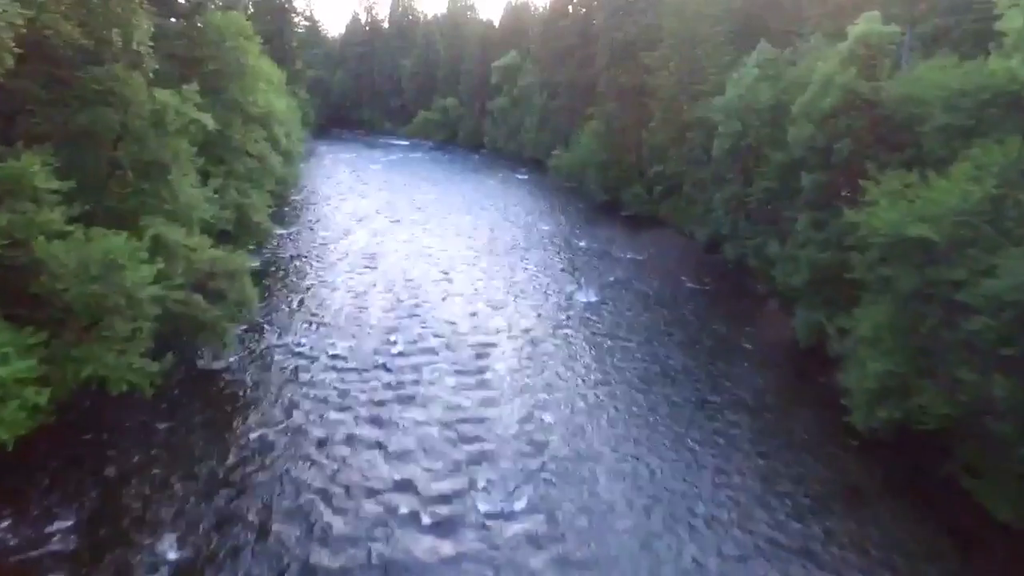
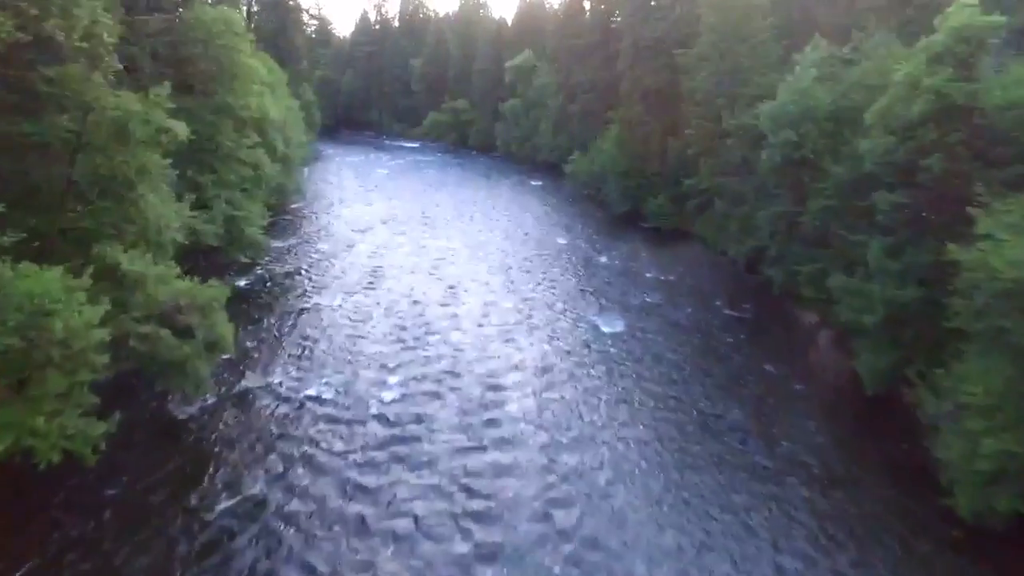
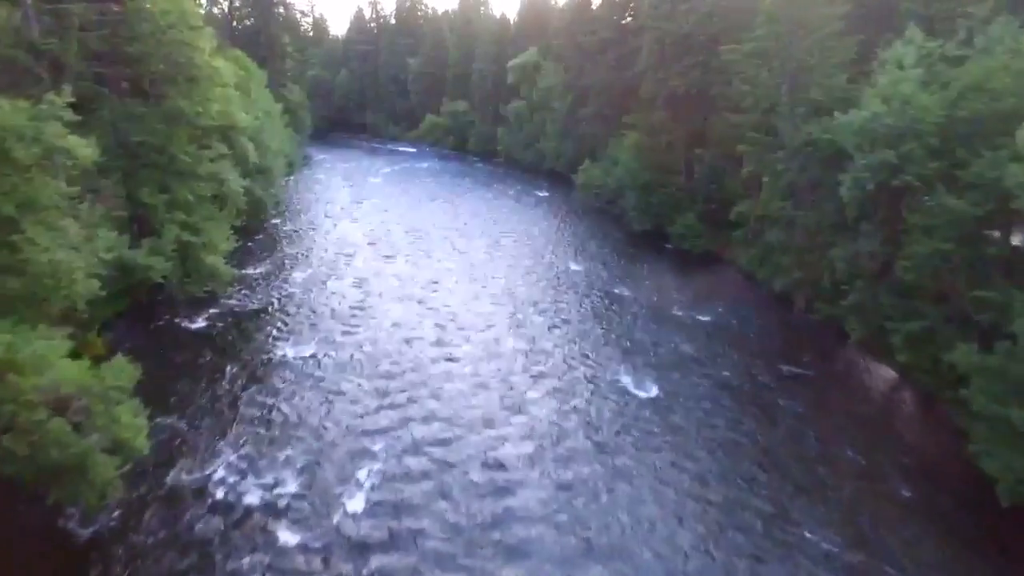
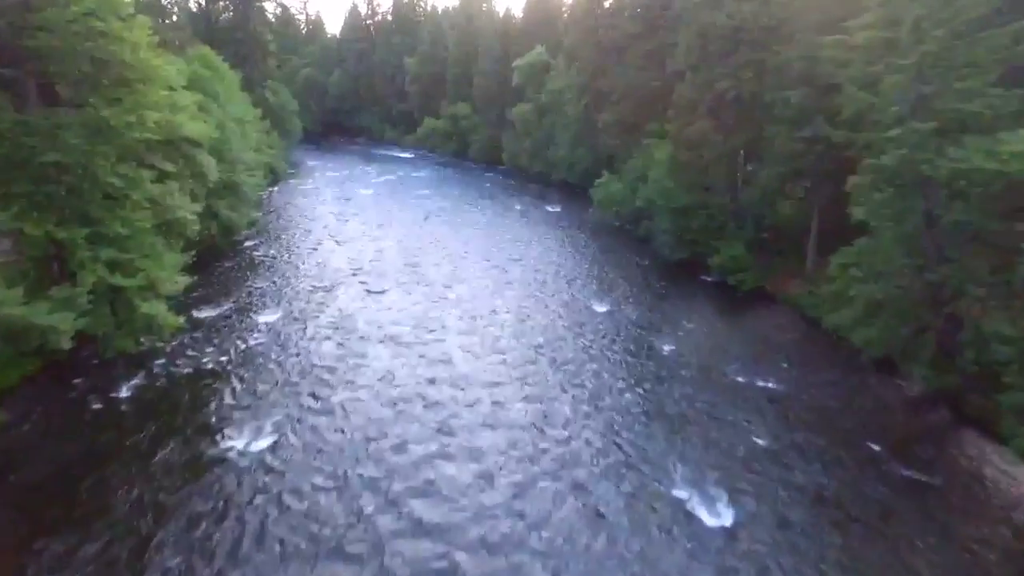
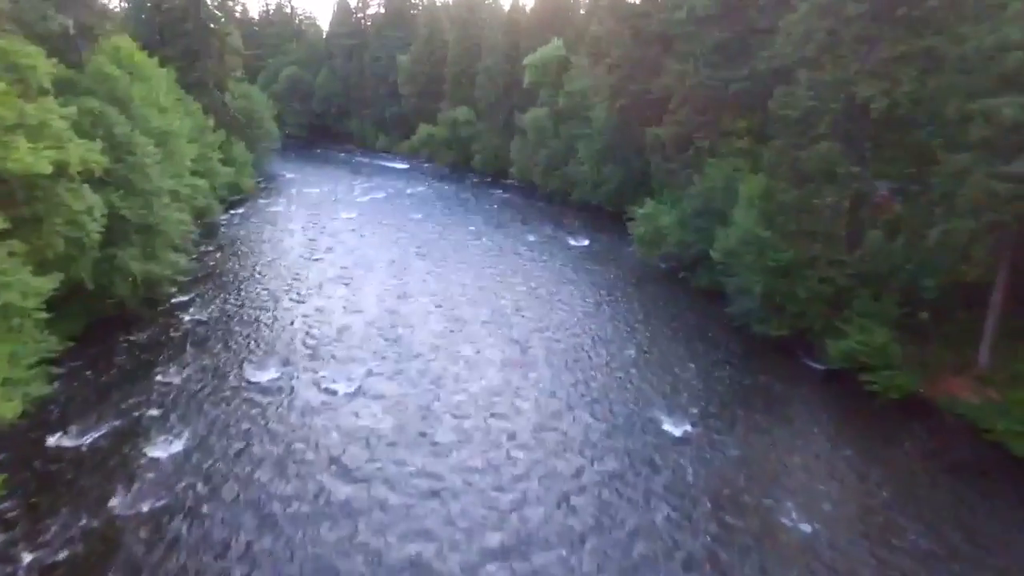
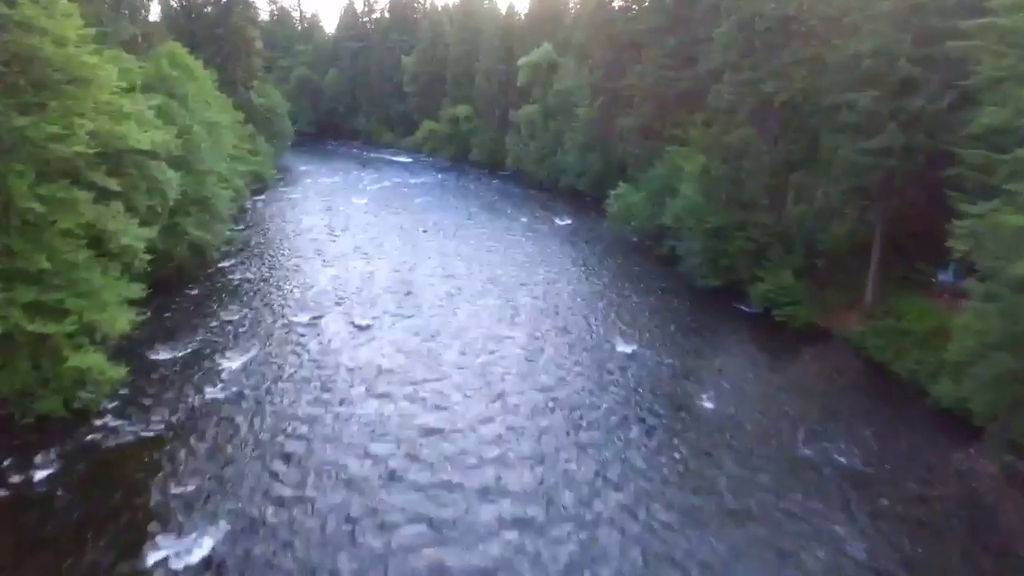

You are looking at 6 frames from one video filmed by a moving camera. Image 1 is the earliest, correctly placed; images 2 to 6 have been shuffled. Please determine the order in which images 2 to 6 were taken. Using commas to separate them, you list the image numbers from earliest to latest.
2, 3, 4, 6, 5
